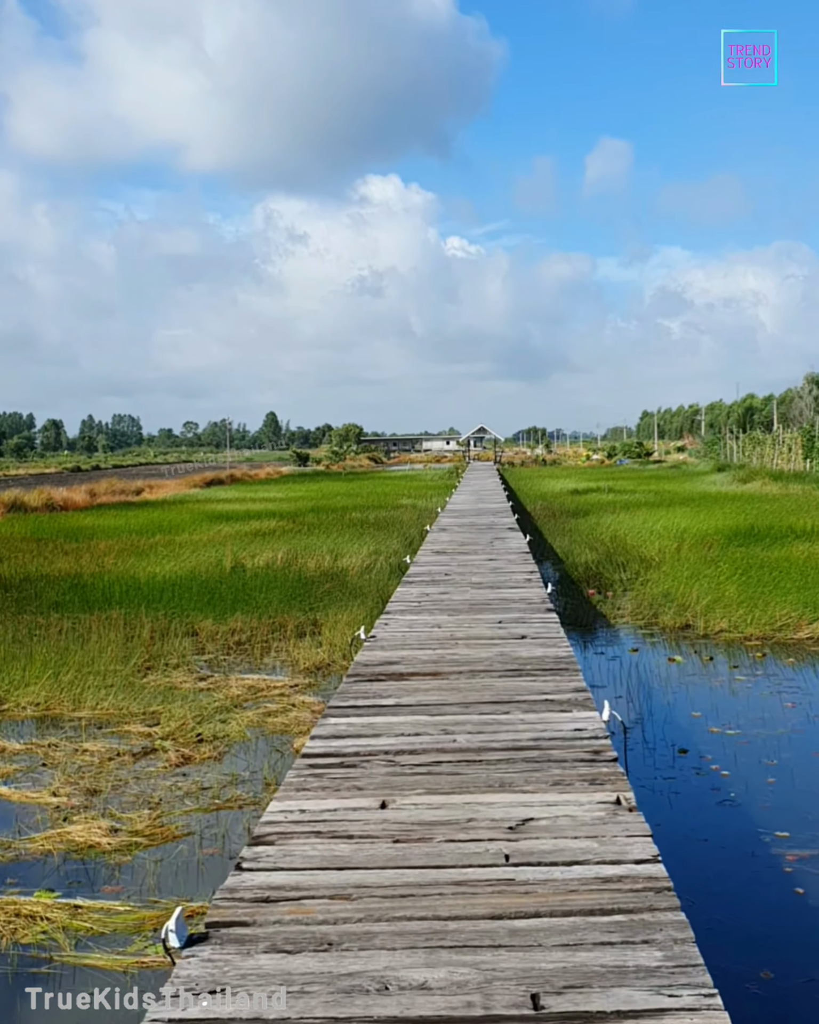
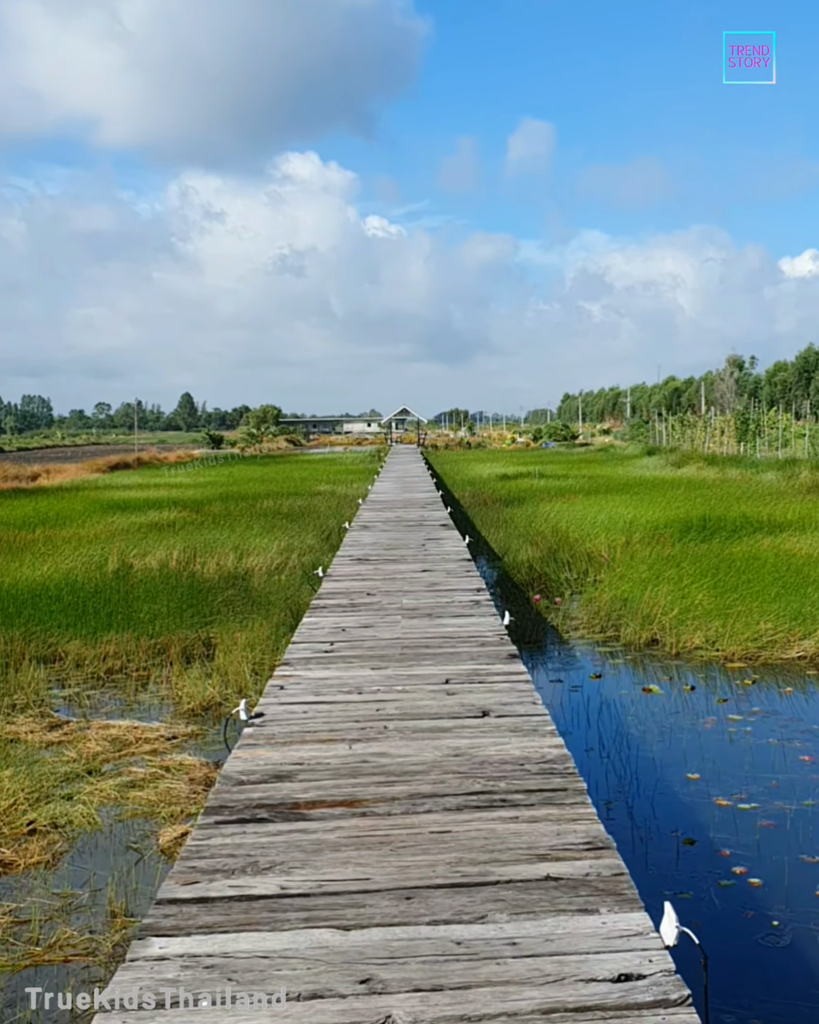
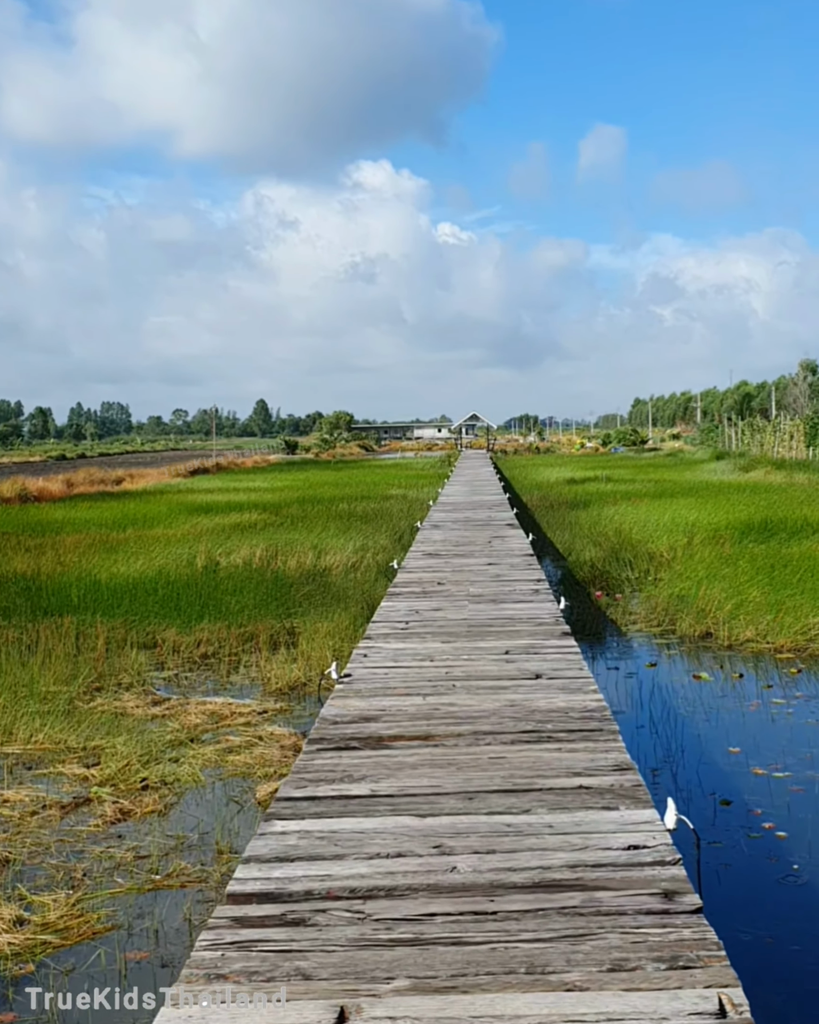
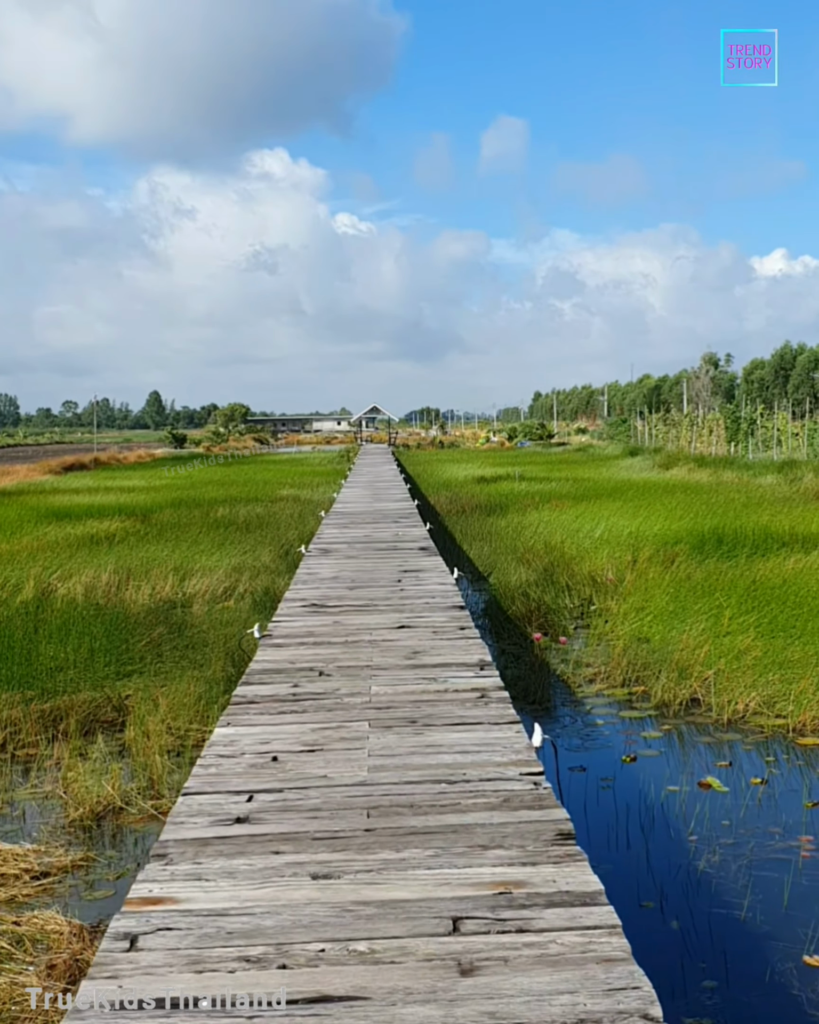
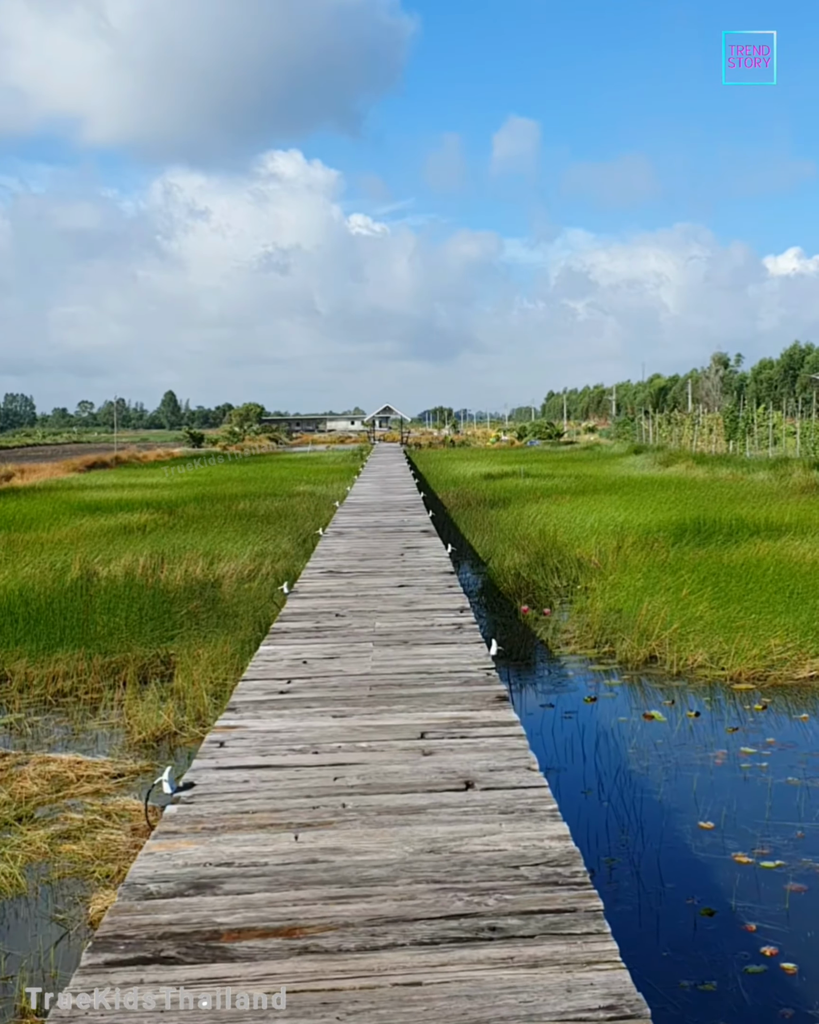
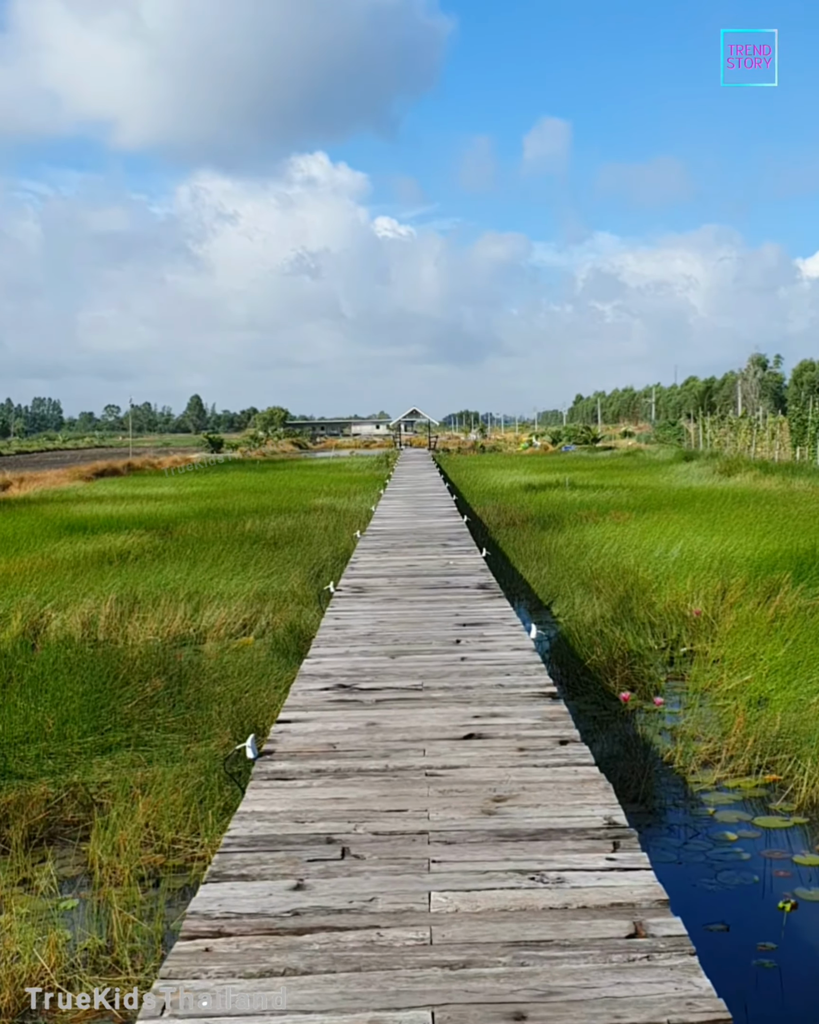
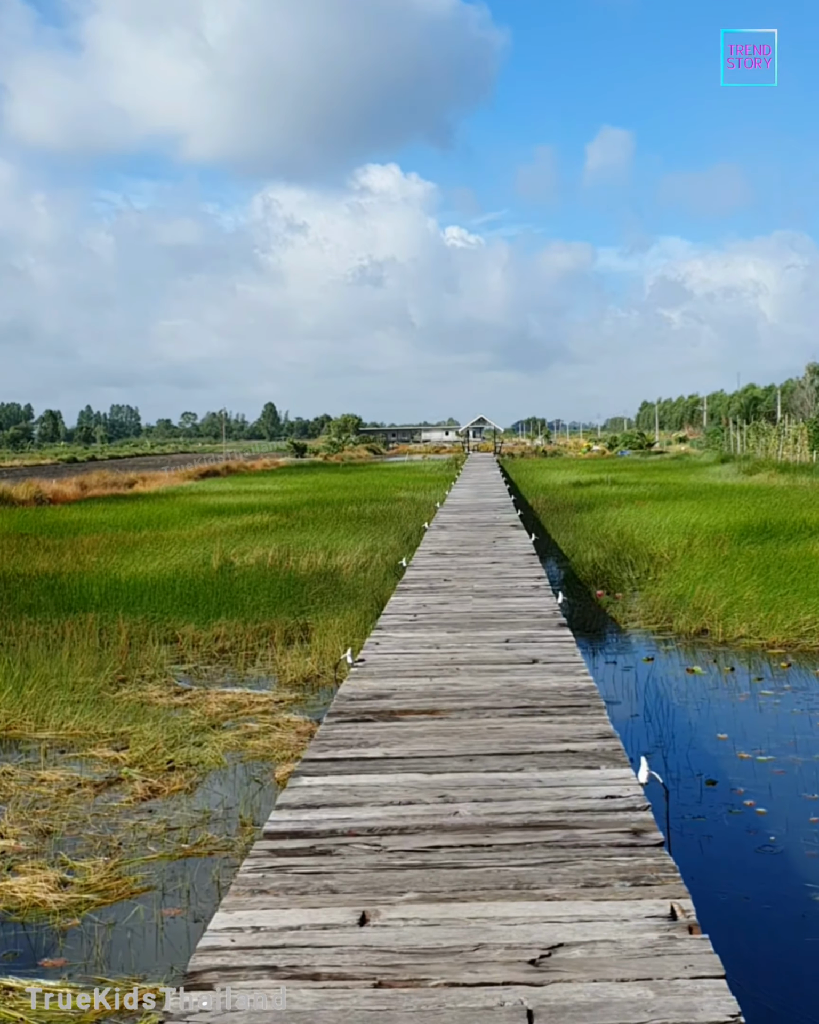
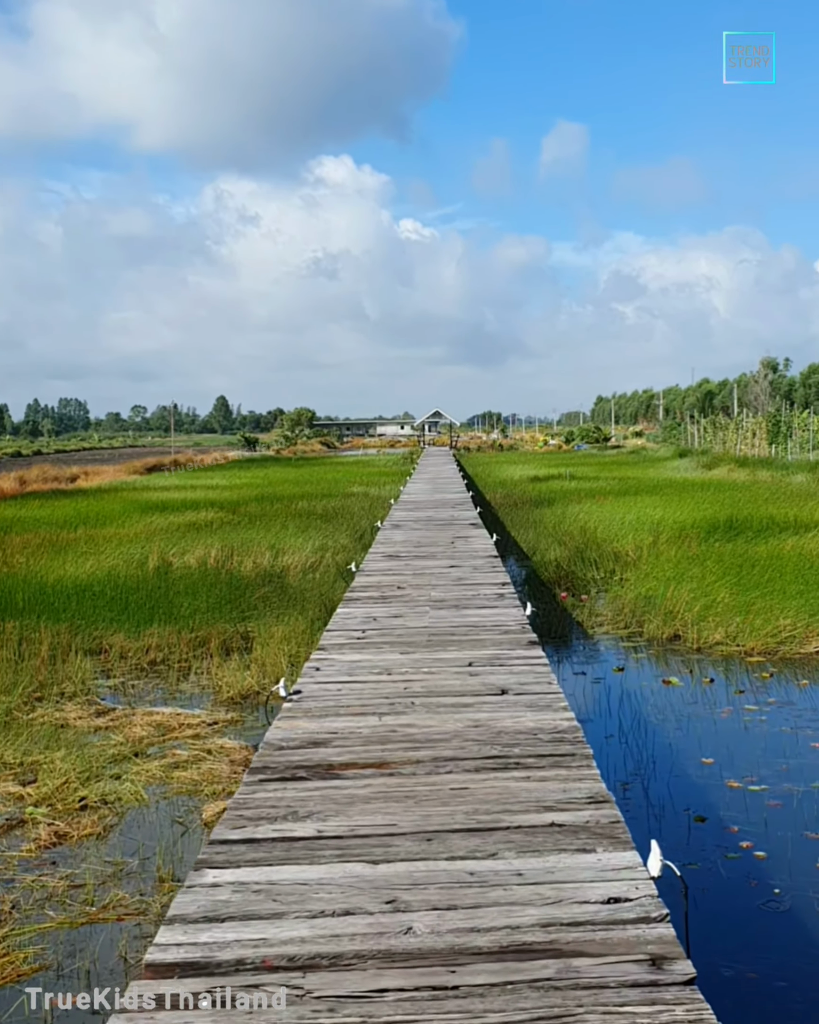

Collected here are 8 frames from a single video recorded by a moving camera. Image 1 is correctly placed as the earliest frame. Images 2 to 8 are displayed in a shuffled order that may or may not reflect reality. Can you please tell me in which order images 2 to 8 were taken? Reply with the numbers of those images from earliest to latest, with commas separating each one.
7, 3, 8, 2, 5, 4, 6
